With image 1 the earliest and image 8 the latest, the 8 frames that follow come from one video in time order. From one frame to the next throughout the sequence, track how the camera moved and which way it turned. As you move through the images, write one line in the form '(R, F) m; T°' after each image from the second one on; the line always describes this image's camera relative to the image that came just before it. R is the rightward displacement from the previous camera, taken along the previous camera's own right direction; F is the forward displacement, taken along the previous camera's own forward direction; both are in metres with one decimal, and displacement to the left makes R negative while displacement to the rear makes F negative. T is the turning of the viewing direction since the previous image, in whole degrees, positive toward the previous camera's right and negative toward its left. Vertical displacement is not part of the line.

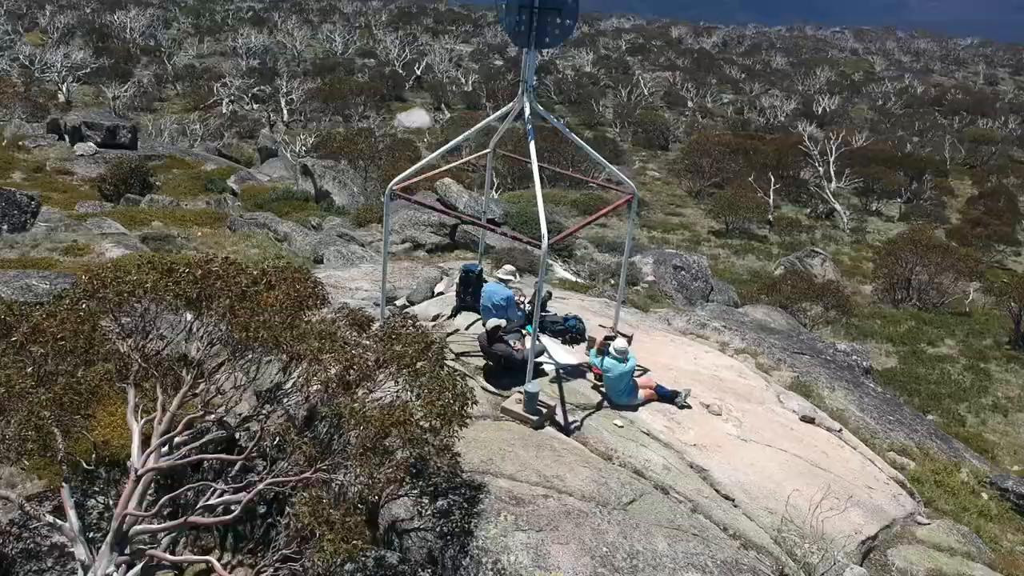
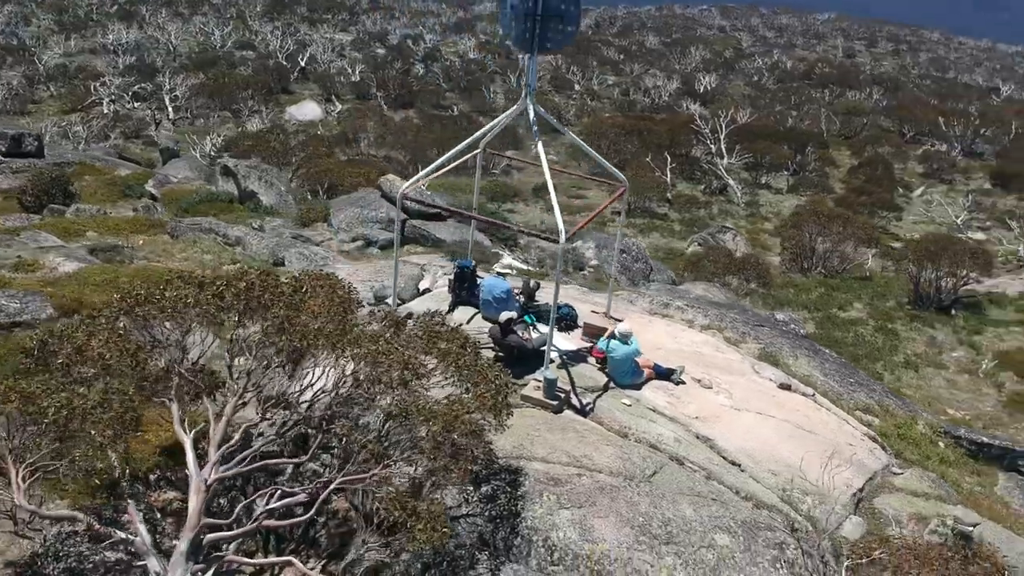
(-1.3, -0.4) m; +7°
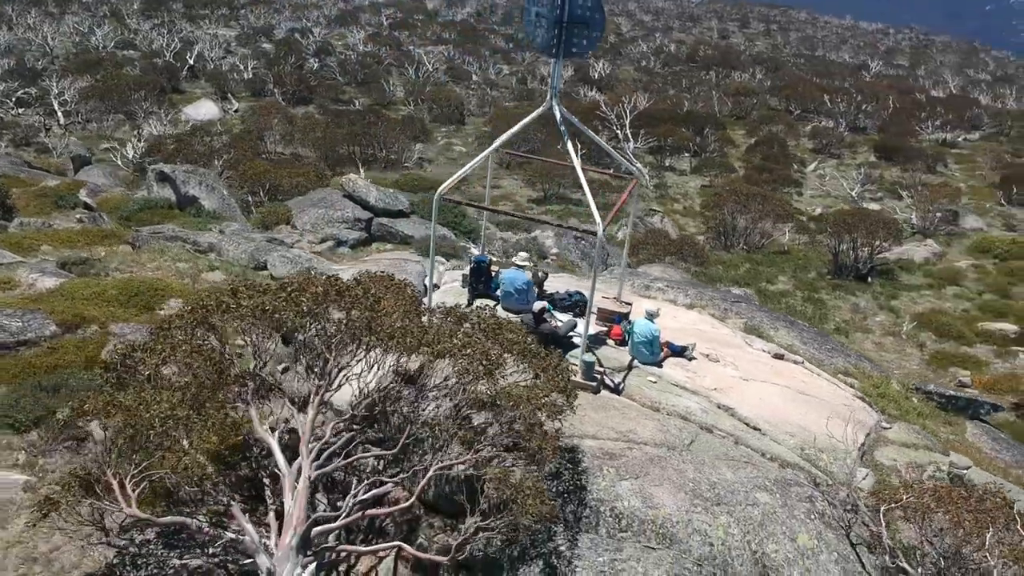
(-1.5, -0.5) m; +6°
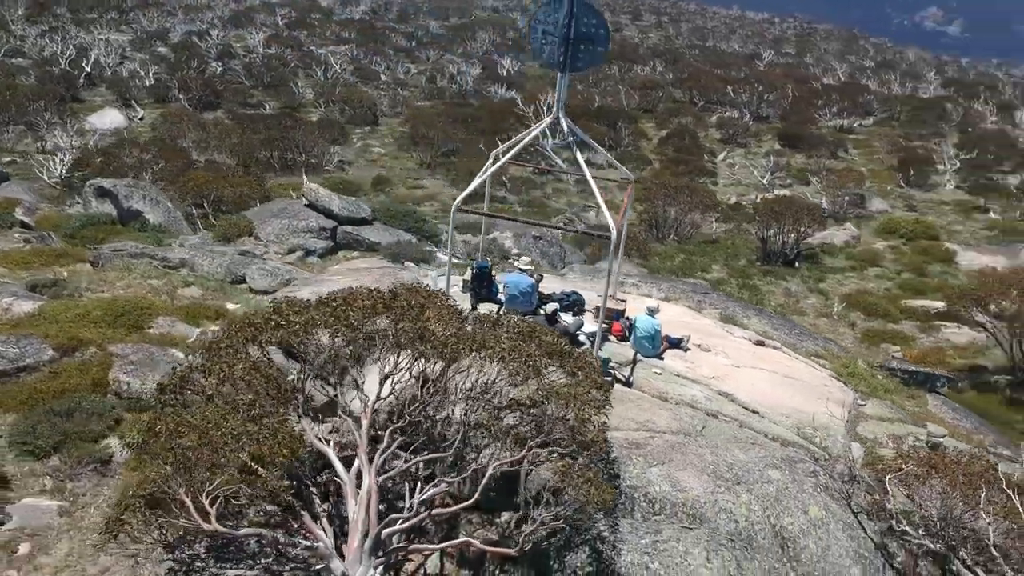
(-1.2, -0.5) m; +6°
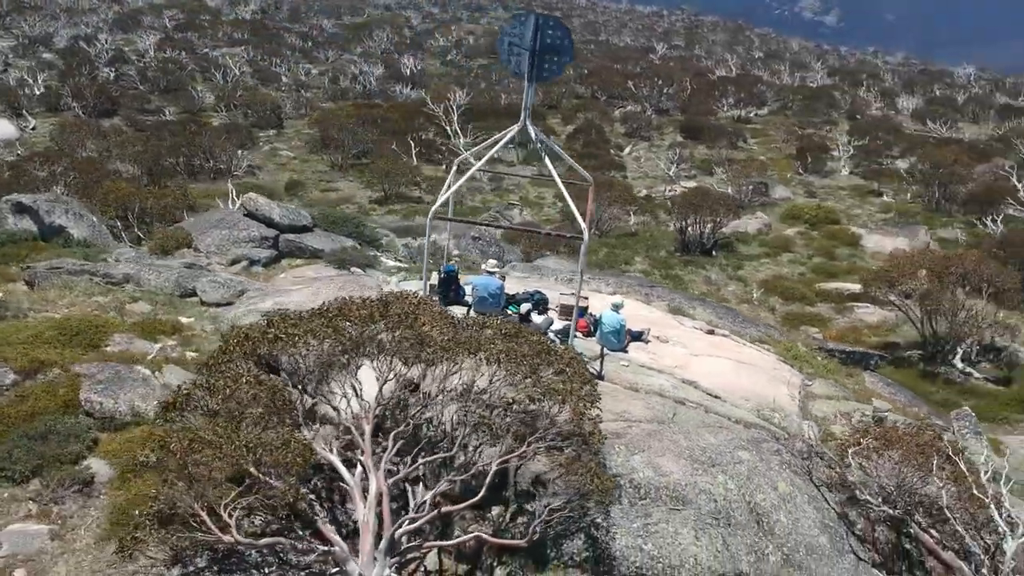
(-0.8, -0.4) m; +6°
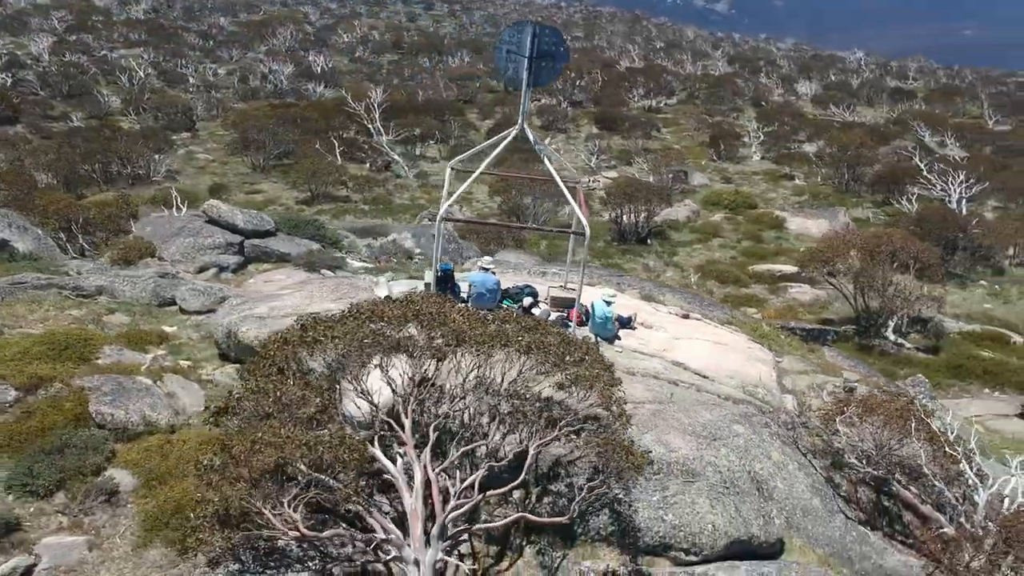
(-1.2, -0.5) m; +5°
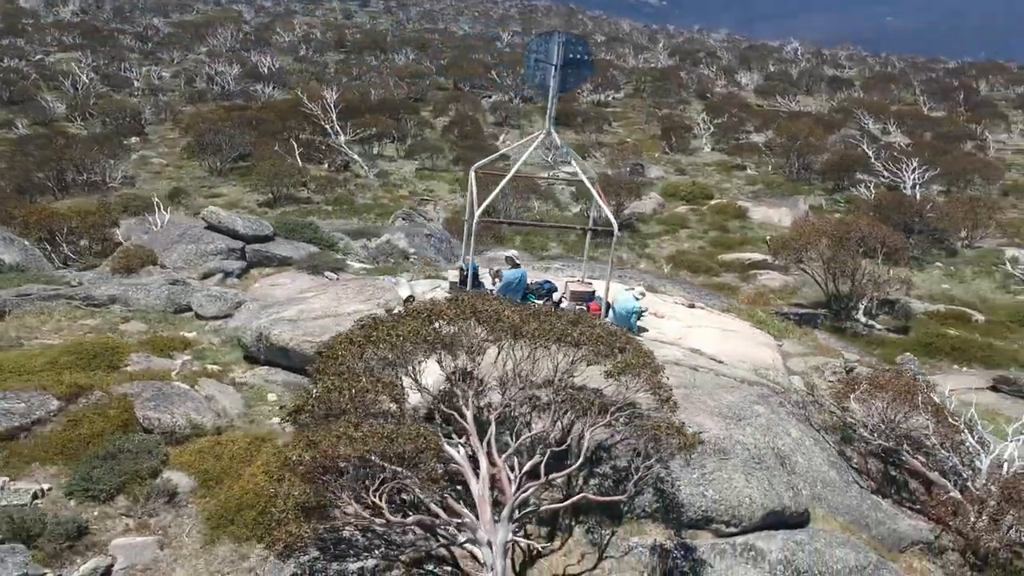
(-1.2, -0.6) m; +3°
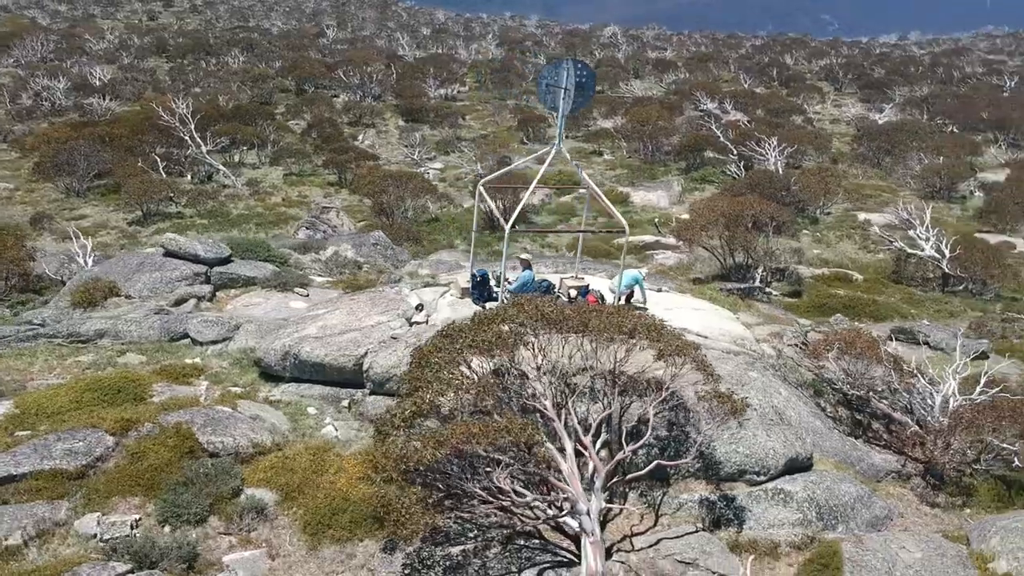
(-2.8, -1.2) m; +10°
